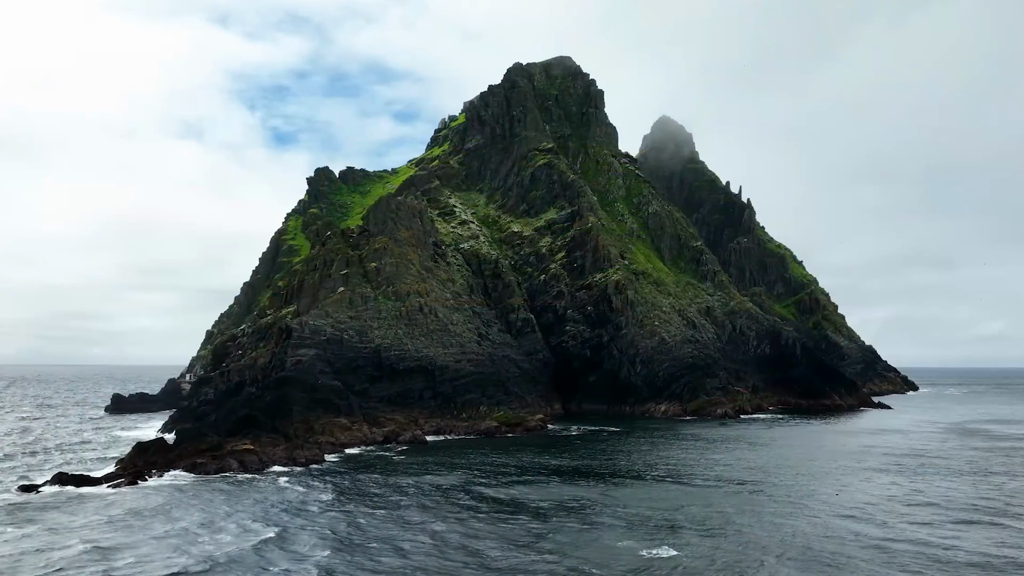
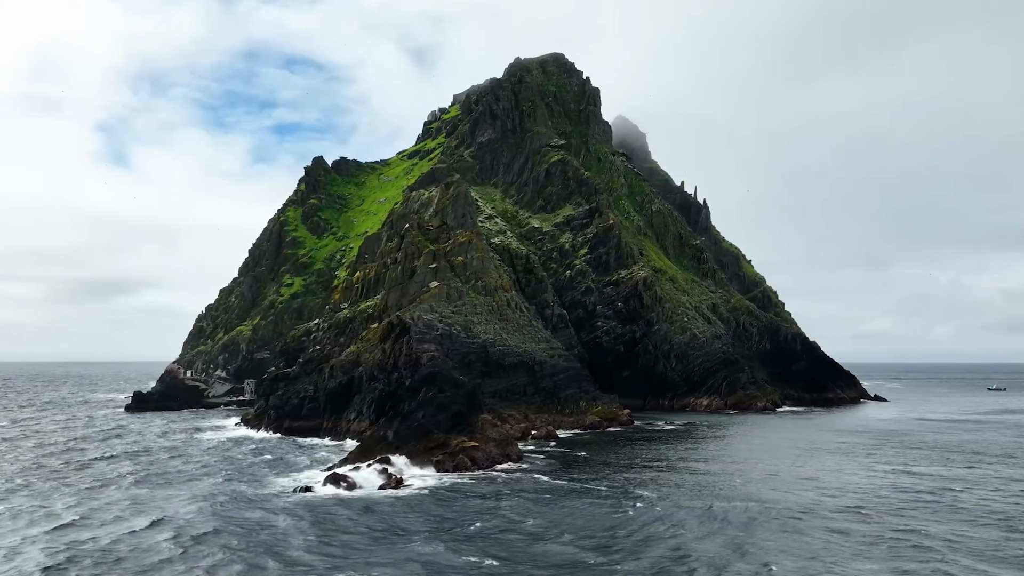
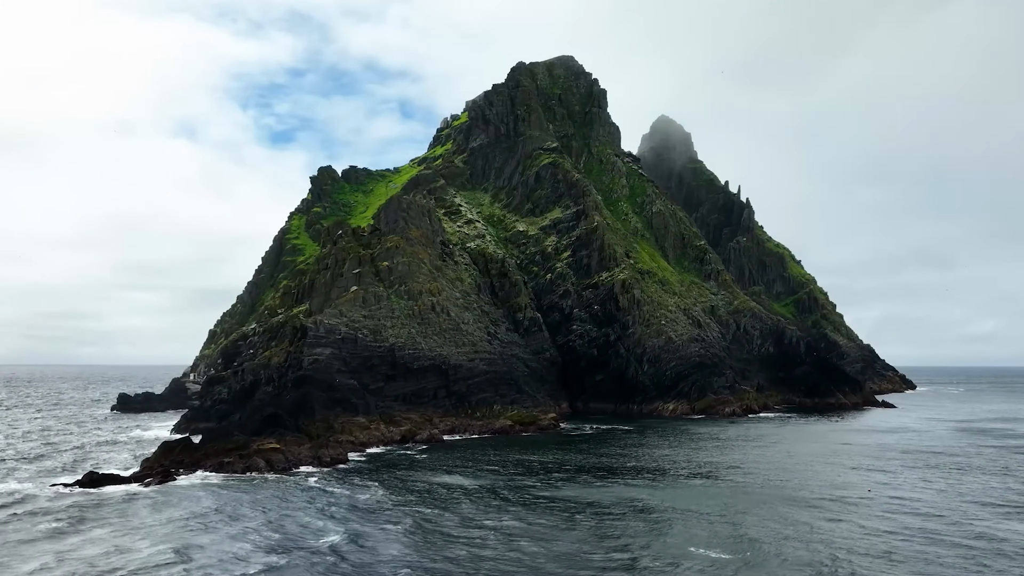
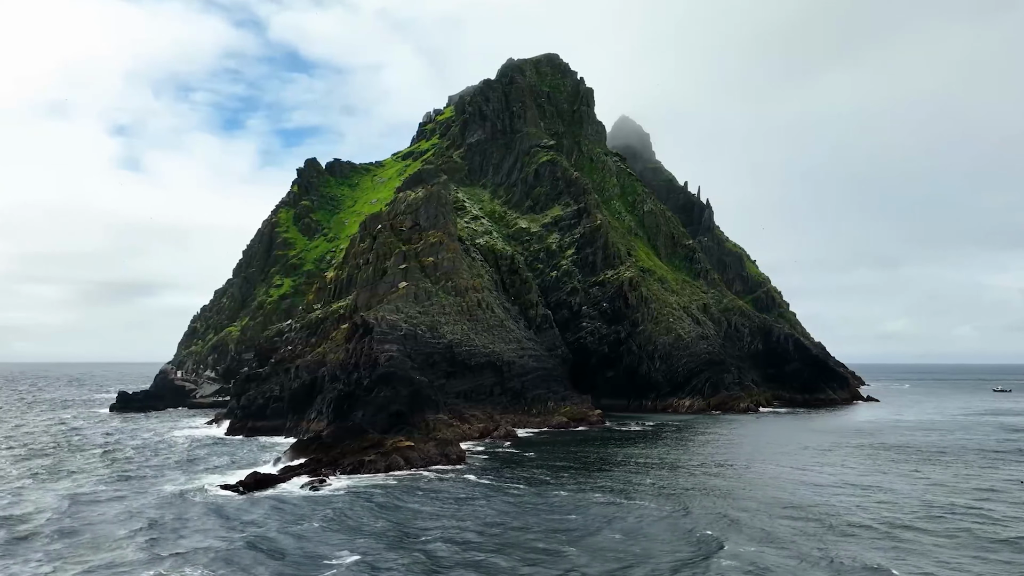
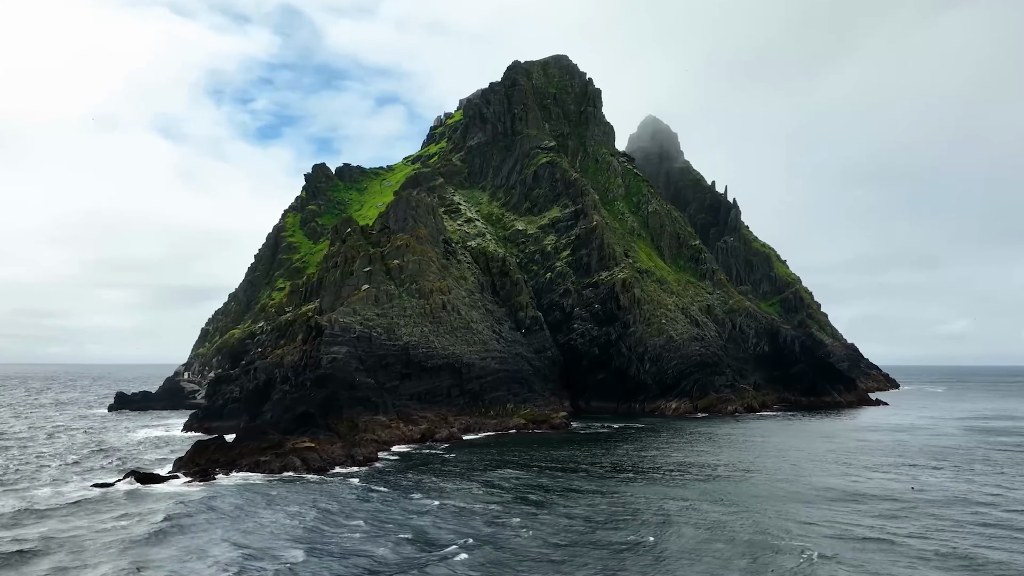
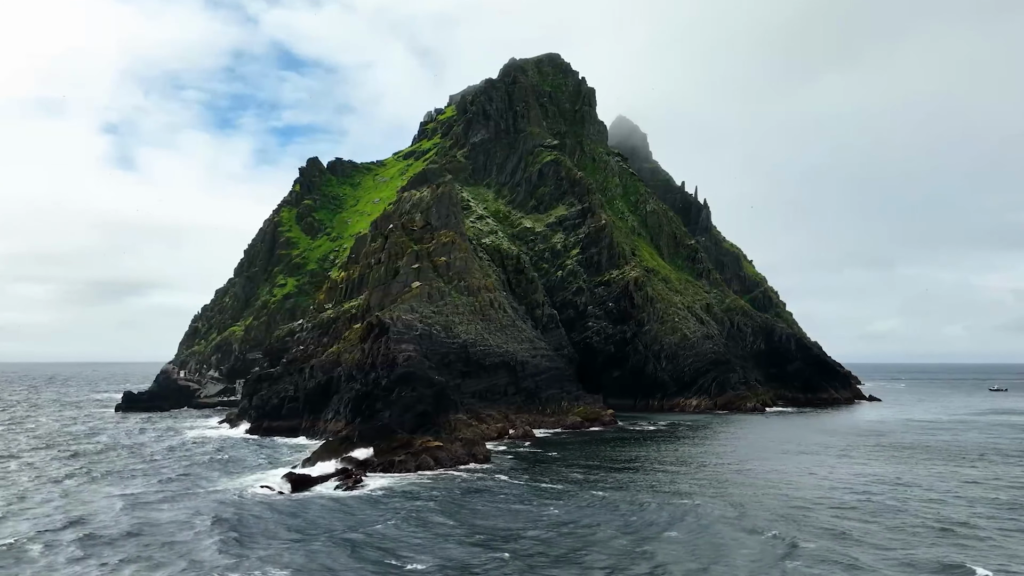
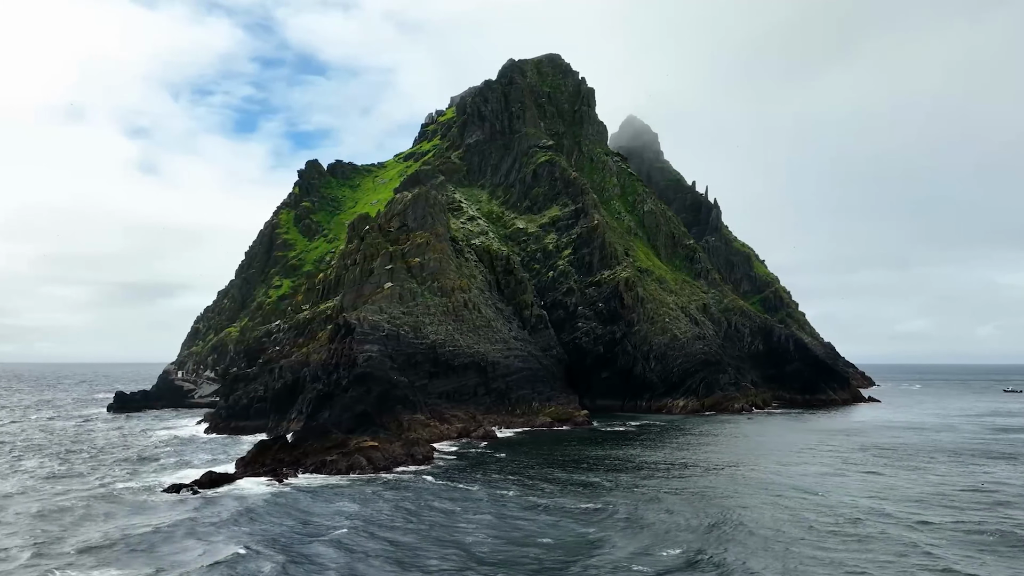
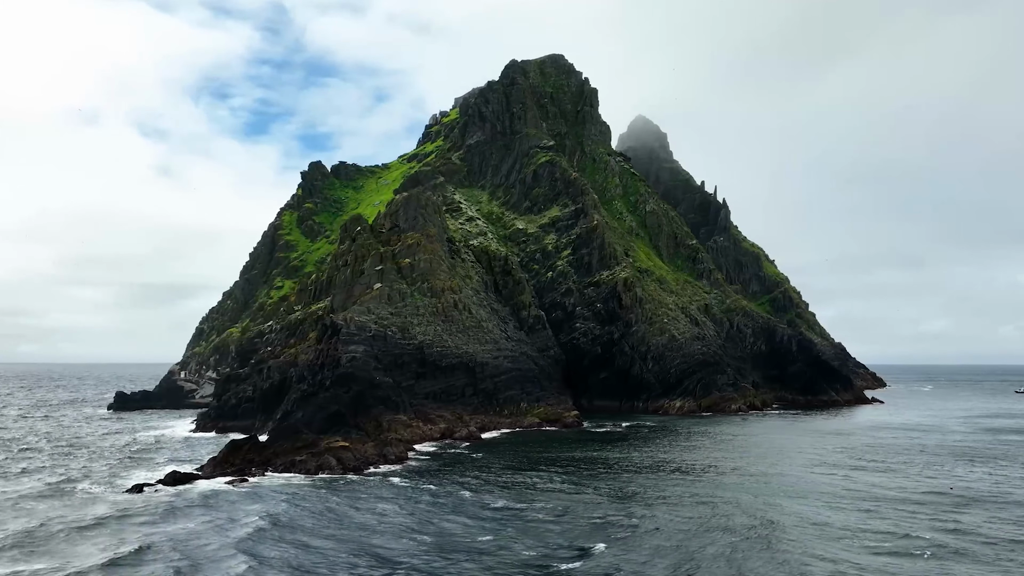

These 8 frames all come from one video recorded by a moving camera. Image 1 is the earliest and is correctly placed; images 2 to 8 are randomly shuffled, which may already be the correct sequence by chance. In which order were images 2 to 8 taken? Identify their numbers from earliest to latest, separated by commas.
3, 5, 8, 7, 4, 6, 2
